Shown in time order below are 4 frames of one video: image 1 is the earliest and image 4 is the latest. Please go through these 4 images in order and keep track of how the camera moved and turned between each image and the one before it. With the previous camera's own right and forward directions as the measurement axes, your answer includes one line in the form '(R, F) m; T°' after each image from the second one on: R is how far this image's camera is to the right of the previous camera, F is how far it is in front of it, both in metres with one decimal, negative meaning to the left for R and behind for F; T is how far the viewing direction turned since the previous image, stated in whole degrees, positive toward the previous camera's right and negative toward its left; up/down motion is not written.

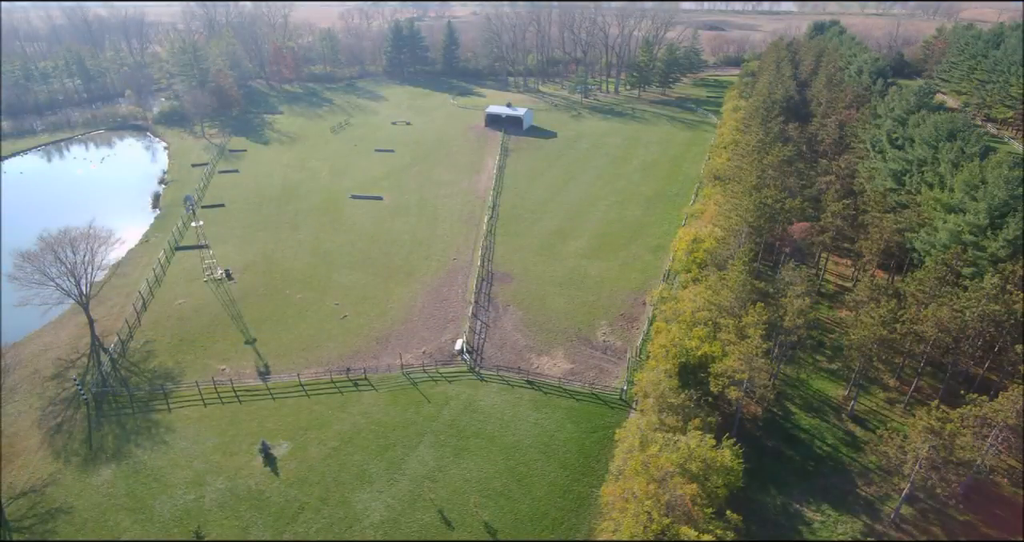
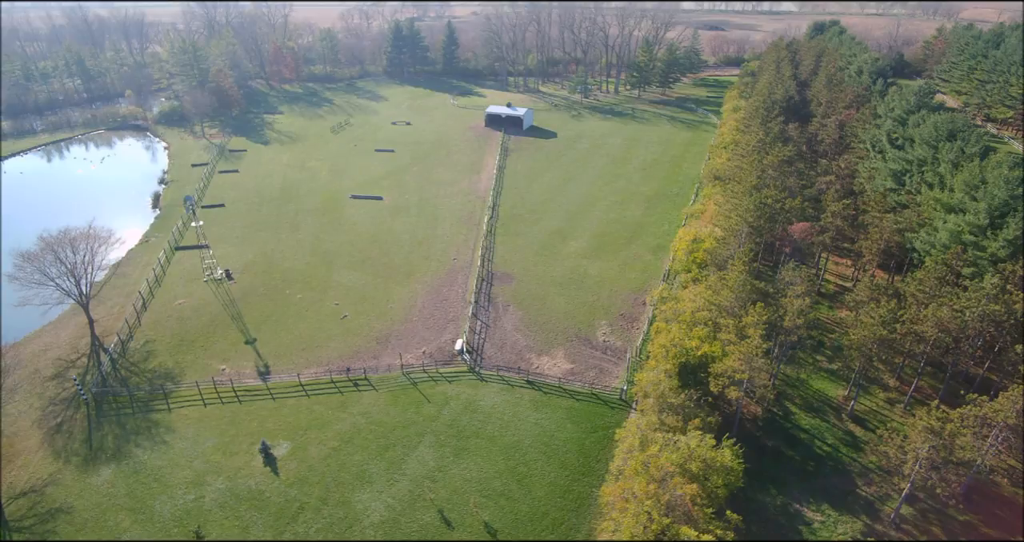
(-0.5, -0.5) m; 0°
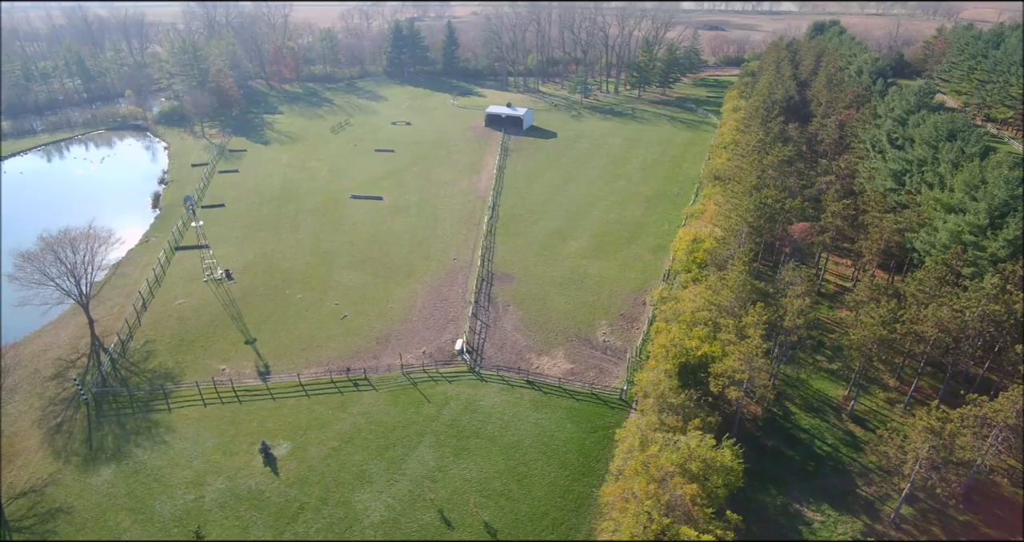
(+0.5, +0.5) m; 0°
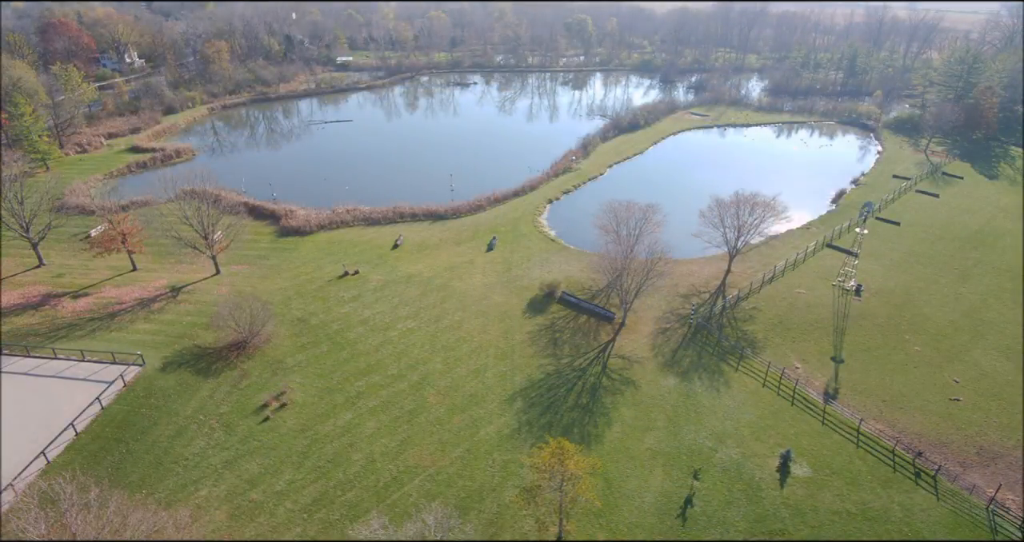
(-0.6, -0.4) m; 0°
